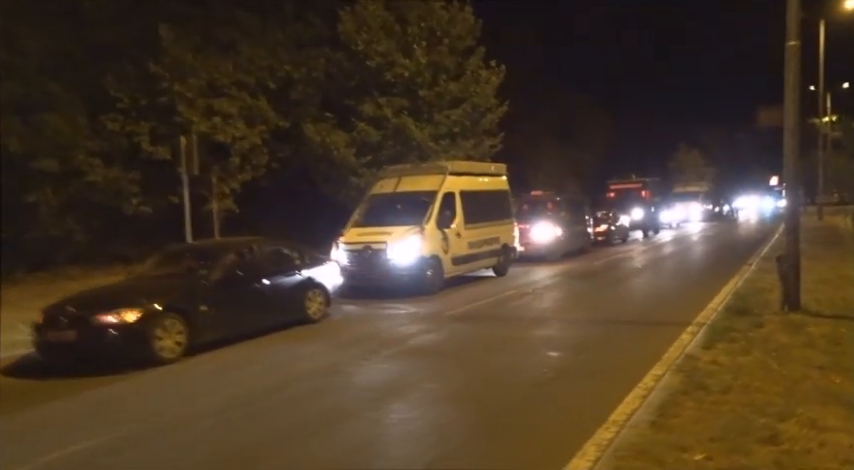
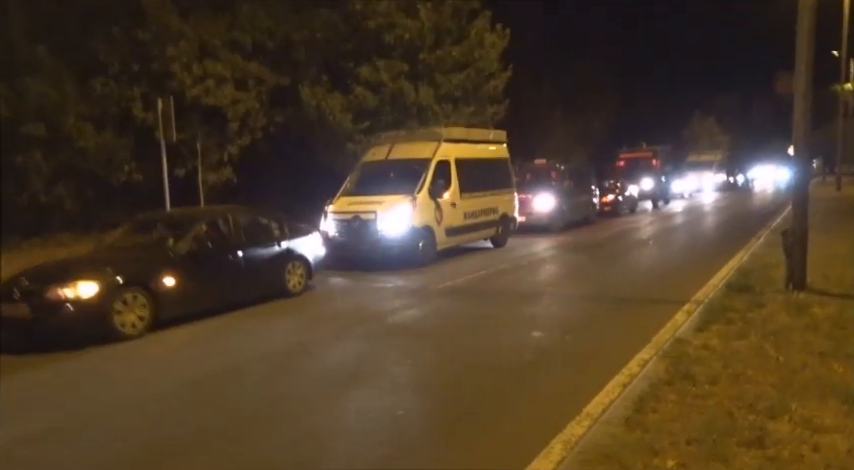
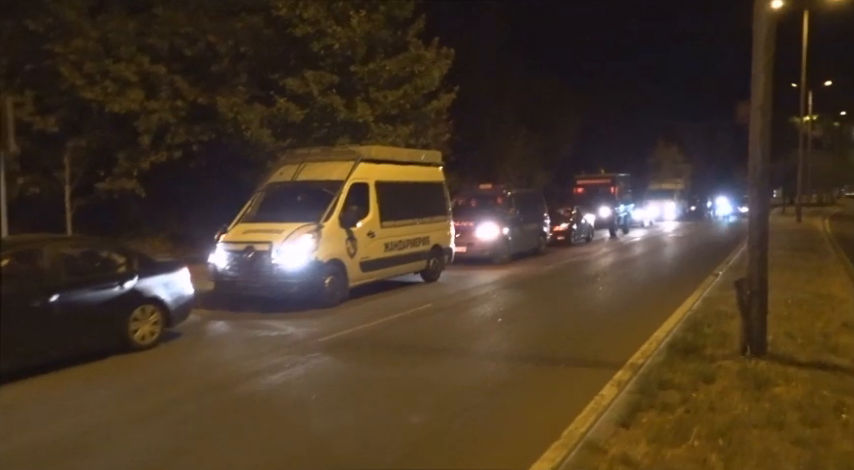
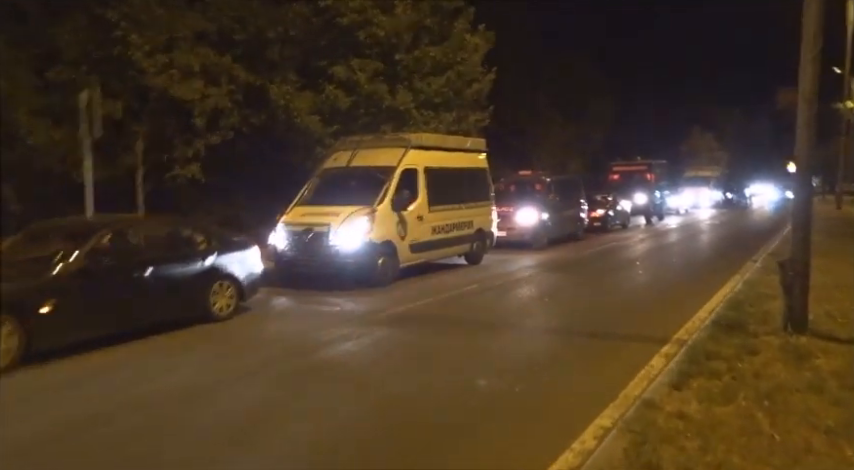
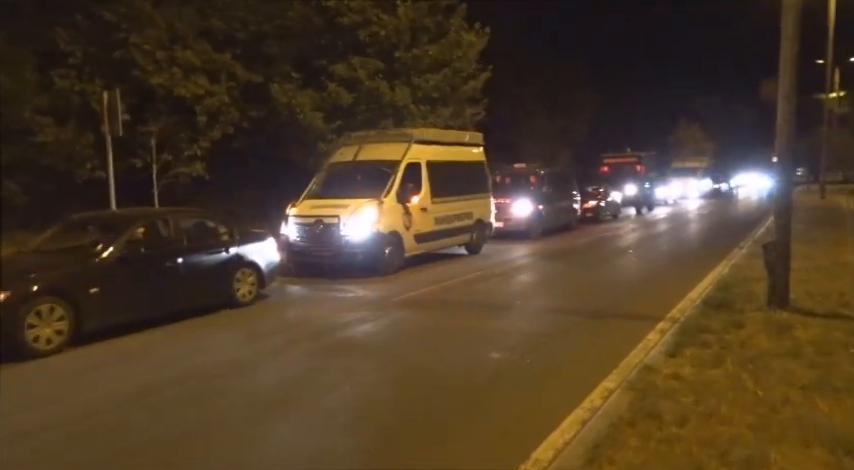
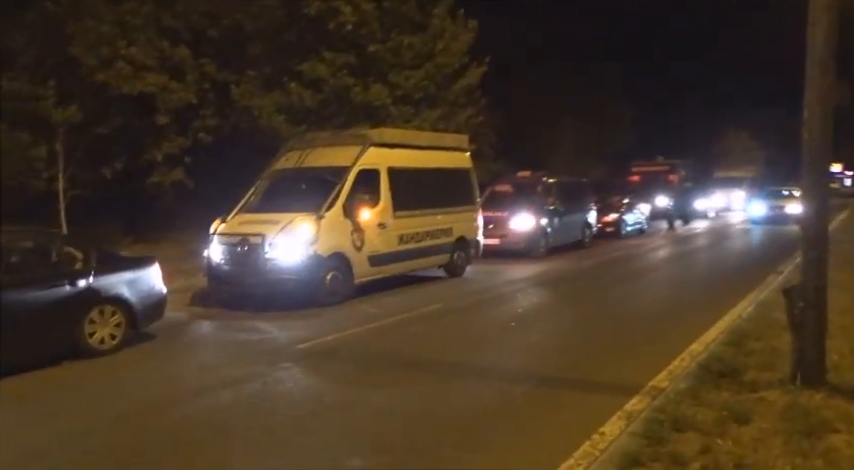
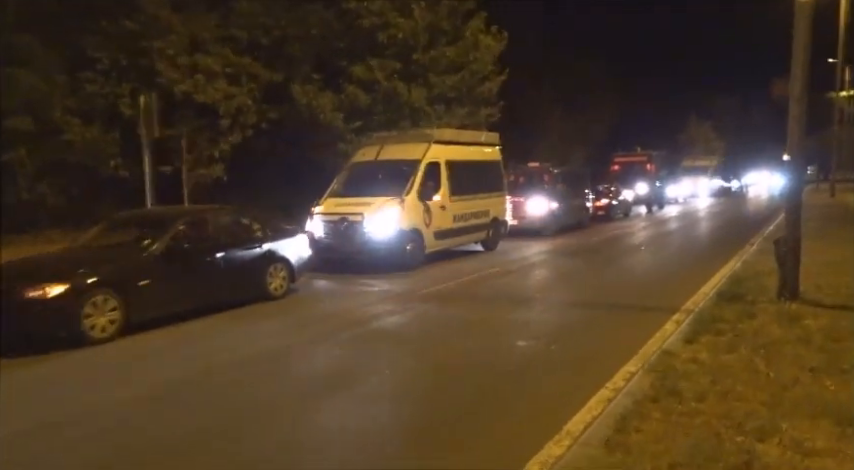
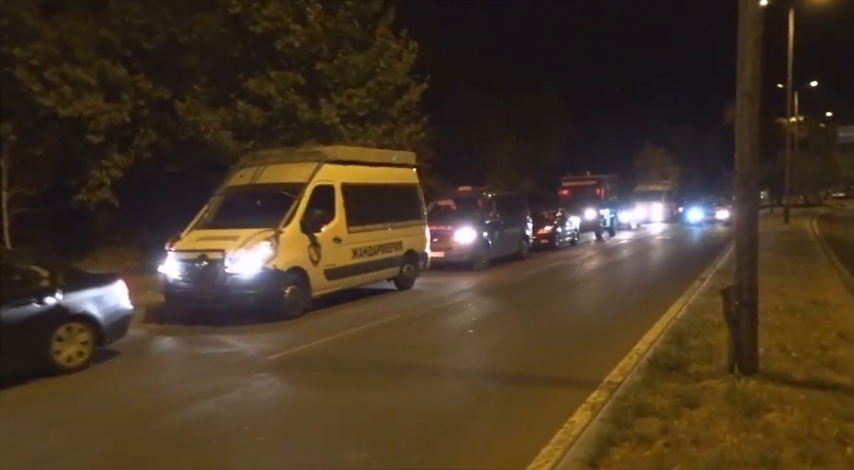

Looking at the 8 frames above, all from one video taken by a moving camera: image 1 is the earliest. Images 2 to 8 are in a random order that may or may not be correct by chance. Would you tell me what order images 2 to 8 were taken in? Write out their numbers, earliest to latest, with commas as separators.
2, 7, 5, 4, 3, 8, 6
